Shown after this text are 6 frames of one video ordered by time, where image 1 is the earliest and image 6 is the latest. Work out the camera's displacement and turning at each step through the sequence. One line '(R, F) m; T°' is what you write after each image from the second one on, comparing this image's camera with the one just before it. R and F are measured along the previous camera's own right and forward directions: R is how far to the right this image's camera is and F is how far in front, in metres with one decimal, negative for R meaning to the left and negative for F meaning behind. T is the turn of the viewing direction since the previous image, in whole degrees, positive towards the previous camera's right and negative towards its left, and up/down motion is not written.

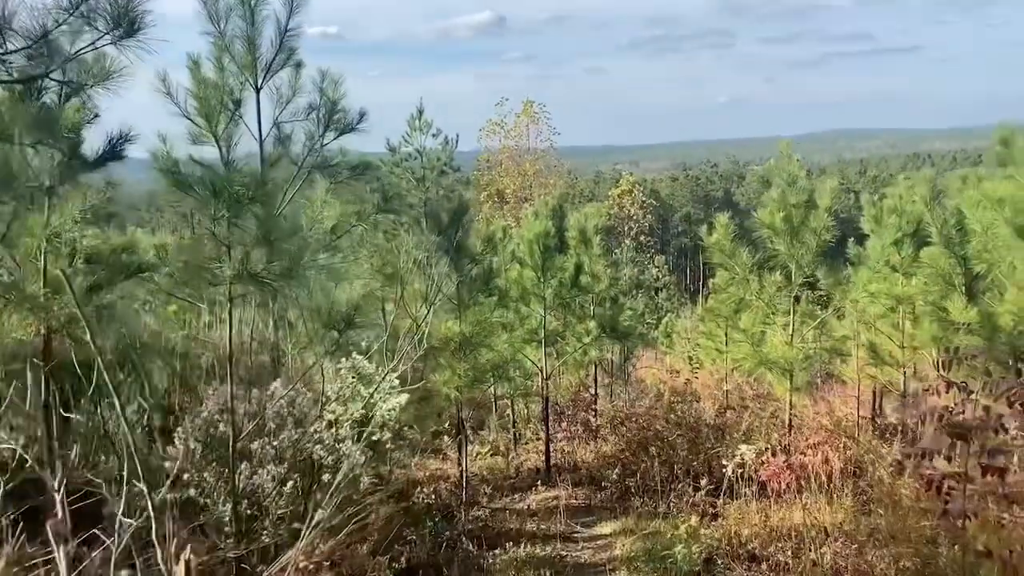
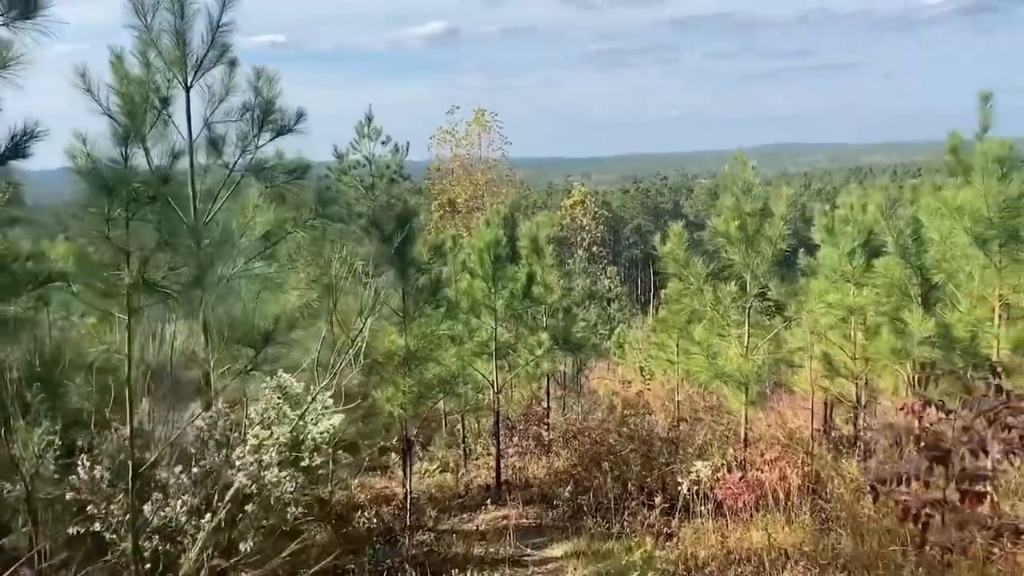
(+0.1, +0.4) m; +3°
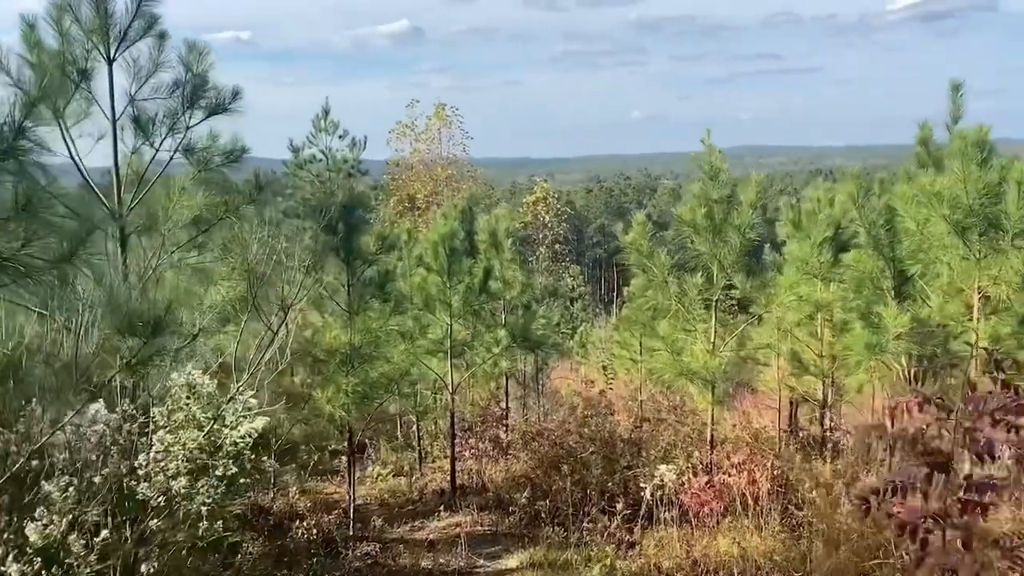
(+0.1, +0.5) m; +2°
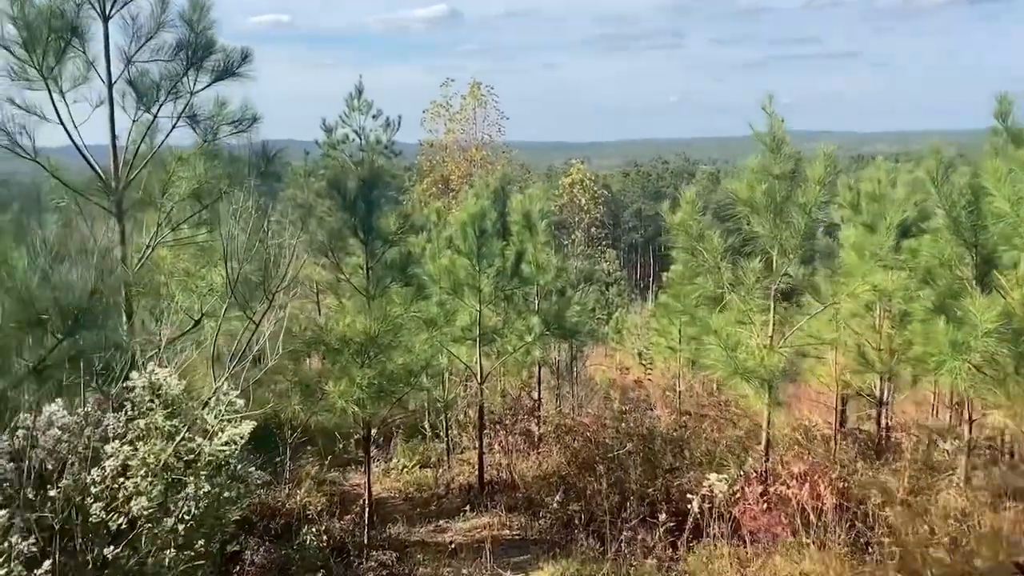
(0.0, +0.7) m; -2°
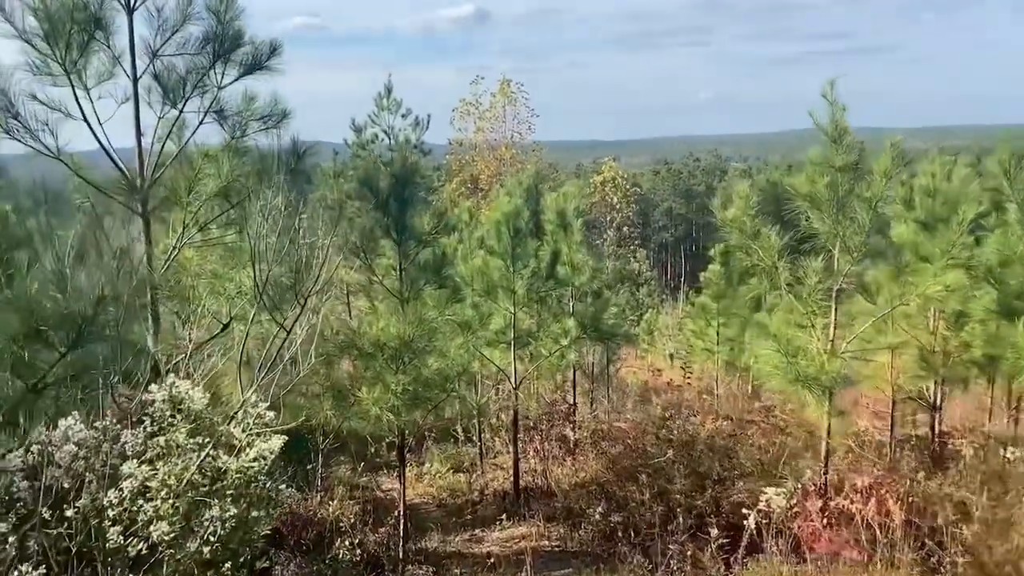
(-0.1, +0.3) m; -2°
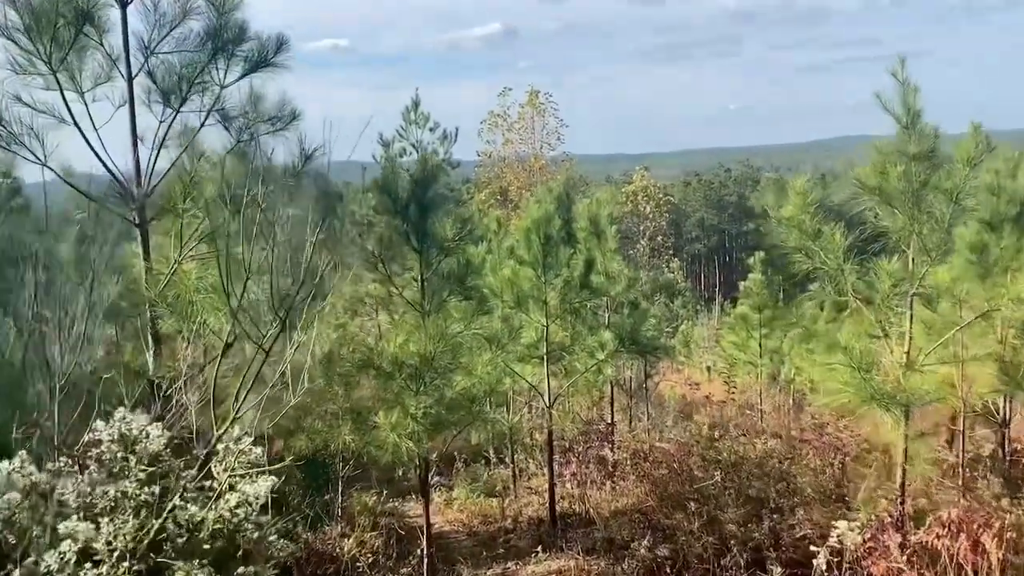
(0.0, +0.6) m; -2°
